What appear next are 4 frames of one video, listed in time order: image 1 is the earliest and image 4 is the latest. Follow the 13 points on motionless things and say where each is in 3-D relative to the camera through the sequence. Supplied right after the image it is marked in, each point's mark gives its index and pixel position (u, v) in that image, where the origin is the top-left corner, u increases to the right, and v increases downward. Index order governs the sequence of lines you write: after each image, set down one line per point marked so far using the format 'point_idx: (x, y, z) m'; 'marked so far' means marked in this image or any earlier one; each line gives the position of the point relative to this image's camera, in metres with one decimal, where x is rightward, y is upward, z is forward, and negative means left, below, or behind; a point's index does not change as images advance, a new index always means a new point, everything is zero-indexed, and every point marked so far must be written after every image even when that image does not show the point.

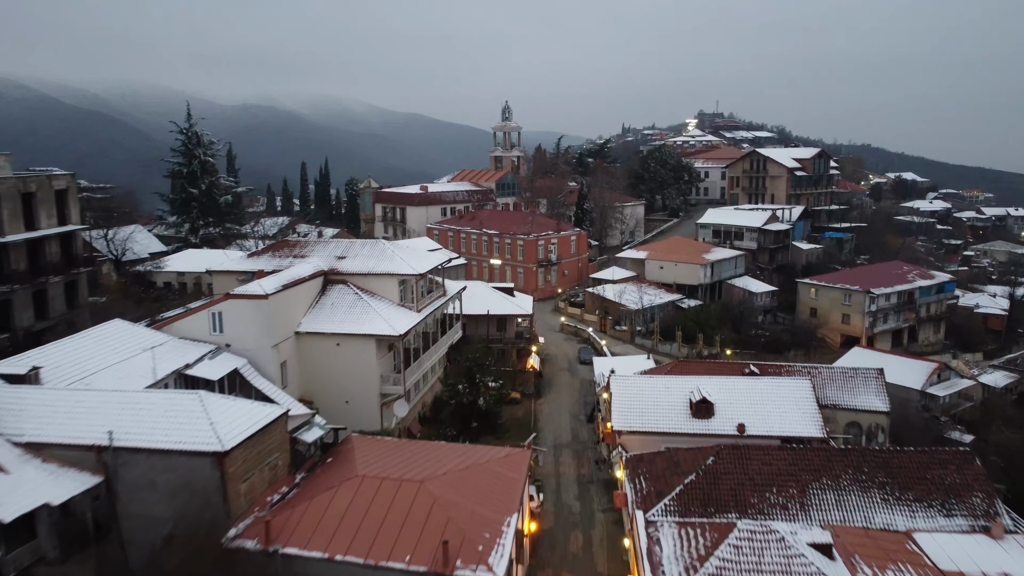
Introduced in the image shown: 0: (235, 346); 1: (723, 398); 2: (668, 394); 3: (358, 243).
0: (-5.7, -1.2, +14.9) m
1: (+4.4, -2.3, +15.2) m
2: (+3.3, -2.2, +15.4) m
3: (-3.9, +1.1, +18.2) m
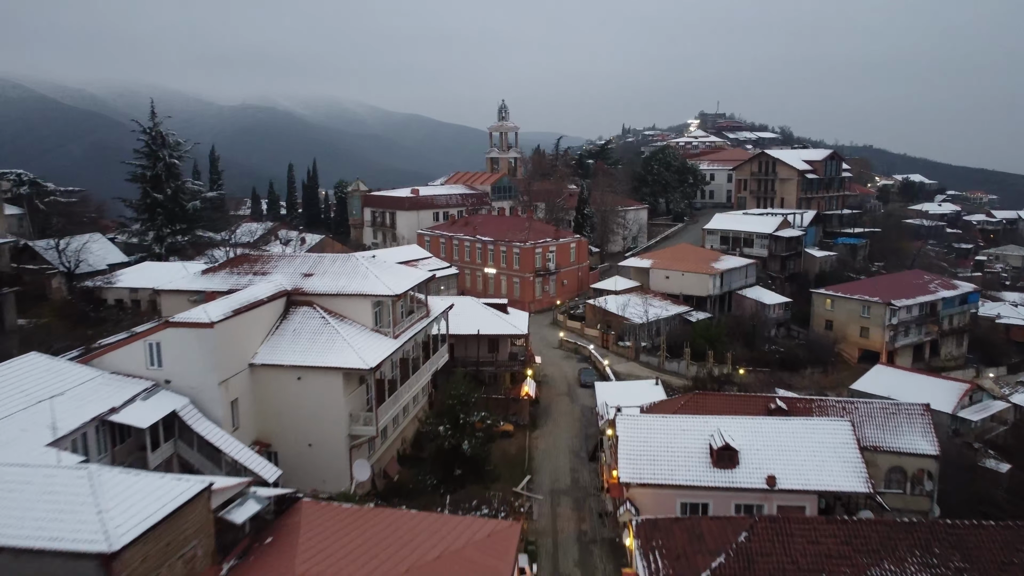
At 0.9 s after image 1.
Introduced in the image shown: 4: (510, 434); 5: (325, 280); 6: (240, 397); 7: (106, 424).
0: (-5.9, -1.7, +12.7) m
1: (+4.3, -2.8, +12.9) m
2: (+3.1, -2.7, +13.1) m
3: (-4.1, +0.7, +16.0) m
4: (0.0, -3.6, +18.0) m
5: (-4.0, +0.2, +15.3) m
6: (-5.0, -2.0, +13.3) m
7: (-6.4, -2.1, +11.3) m
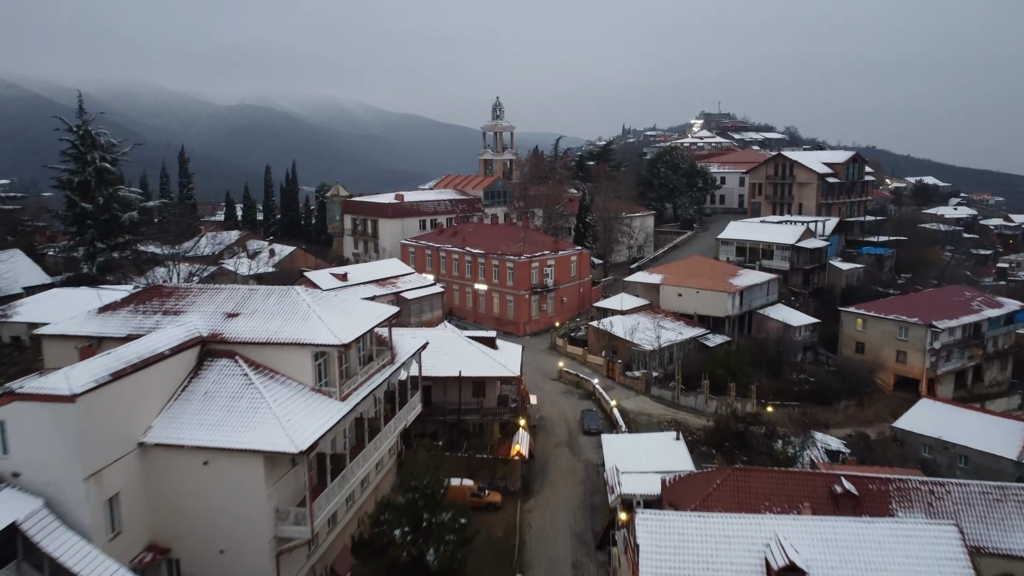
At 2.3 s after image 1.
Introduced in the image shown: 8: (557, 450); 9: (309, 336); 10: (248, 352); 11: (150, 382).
0: (-6.2, -2.4, +9.1) m
1: (+4.0, -3.5, +9.4) m
2: (+2.9, -3.5, +9.6) m
3: (-4.4, -0.1, +12.5) m
4: (-0.3, -4.4, +14.5) m
5: (-4.2, -0.6, +11.7) m
6: (-5.3, -2.7, +9.7) m
7: (-6.6, -2.9, +7.7) m
8: (+1.1, -4.0, +17.6) m
9: (-3.2, -0.8, +11.3) m
10: (-4.2, -1.0, +11.4) m
11: (-5.2, -1.3, +10.3) m
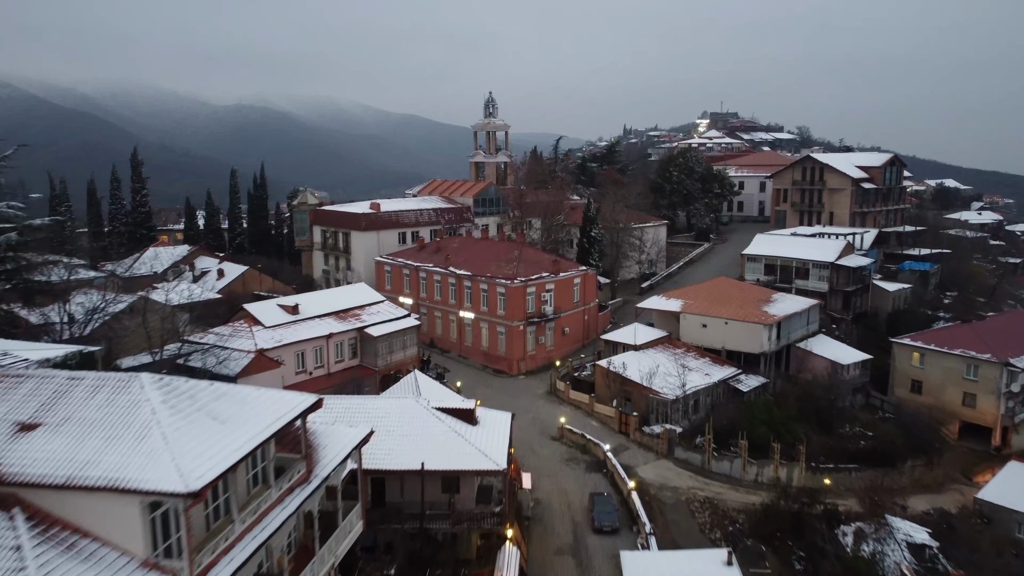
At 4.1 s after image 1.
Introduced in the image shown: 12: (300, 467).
0: (-6.4, -3.4, +4.4) m
1: (+3.7, -4.5, +4.8) m
2: (+2.6, -4.4, +4.9) m
3: (-4.6, -1.0, +7.8) m
4: (-0.6, -5.3, +9.8) m
5: (-4.5, -1.5, +7.1) m
6: (-5.5, -3.7, +5.1) m
7: (-6.9, -3.8, +3.1) m
8: (+0.8, -4.9, +13.0) m
9: (-3.4, -1.7, +6.6) m
10: (-4.5, -2.0, +6.7) m
11: (-5.4, -2.3, +5.6) m
12: (-2.7, -2.2, +9.0) m
